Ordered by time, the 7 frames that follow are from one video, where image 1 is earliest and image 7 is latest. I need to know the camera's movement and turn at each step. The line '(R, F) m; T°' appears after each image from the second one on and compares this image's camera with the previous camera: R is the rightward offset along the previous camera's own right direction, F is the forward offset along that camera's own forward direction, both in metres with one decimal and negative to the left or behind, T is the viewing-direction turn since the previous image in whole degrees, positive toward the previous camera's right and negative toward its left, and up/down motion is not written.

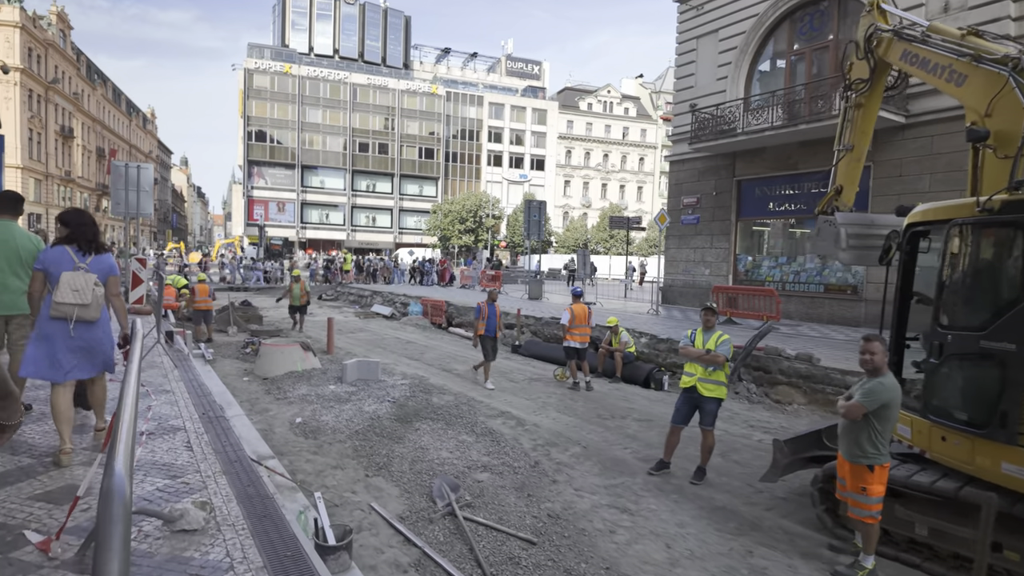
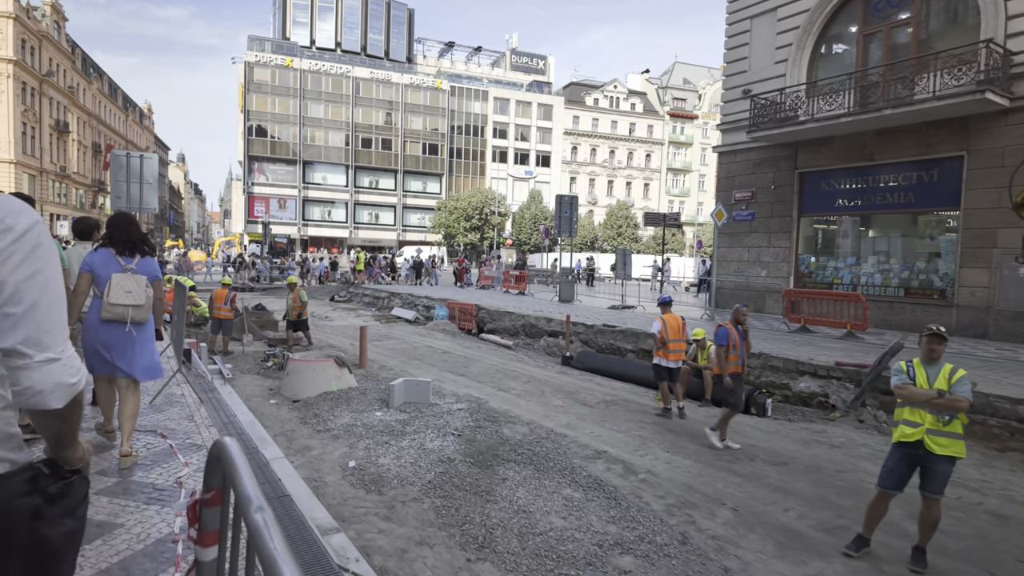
(-1.1, +1.5) m; 0°
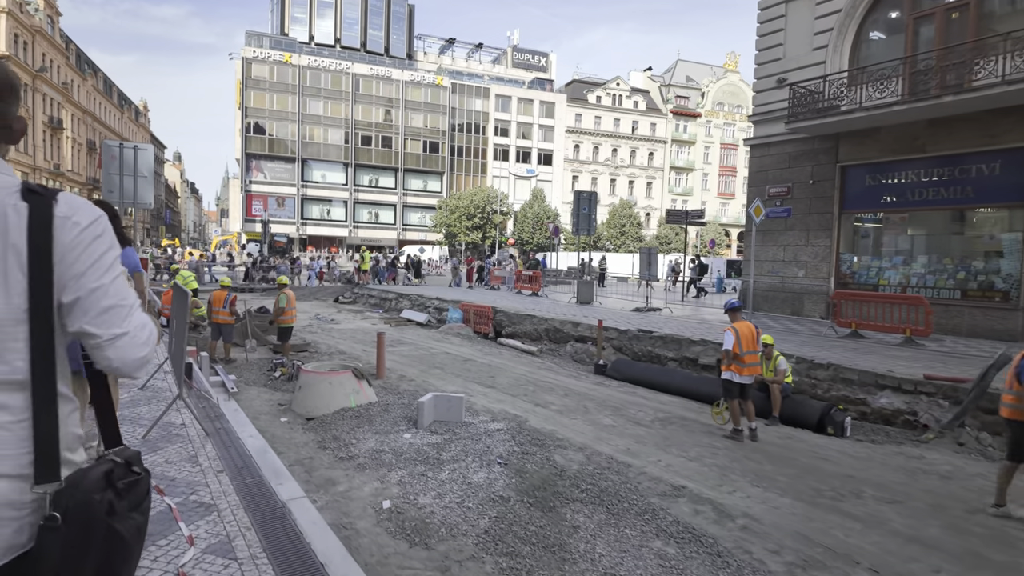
(-0.6, +1.0) m; 0°
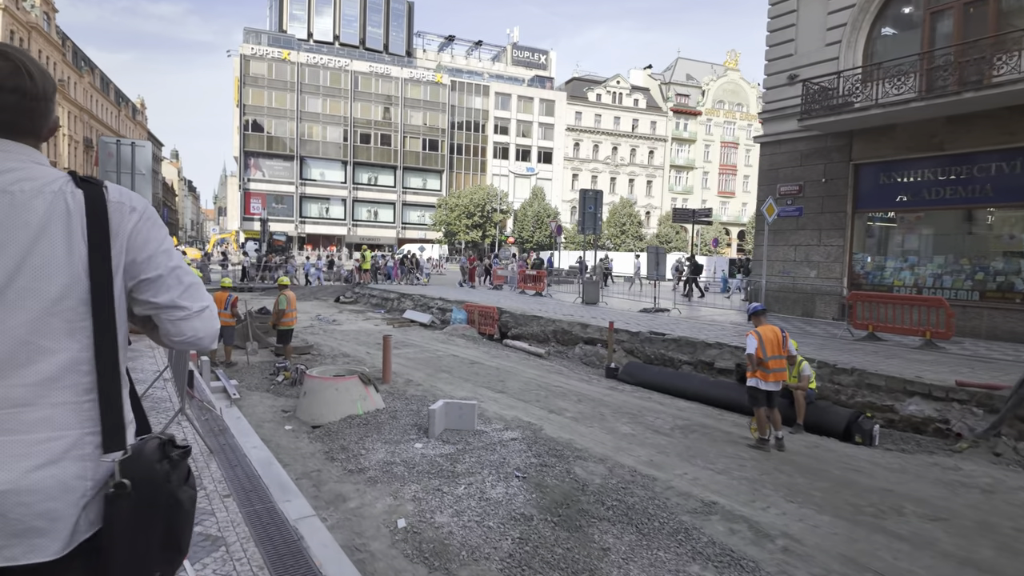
(-0.2, +0.3) m; 0°
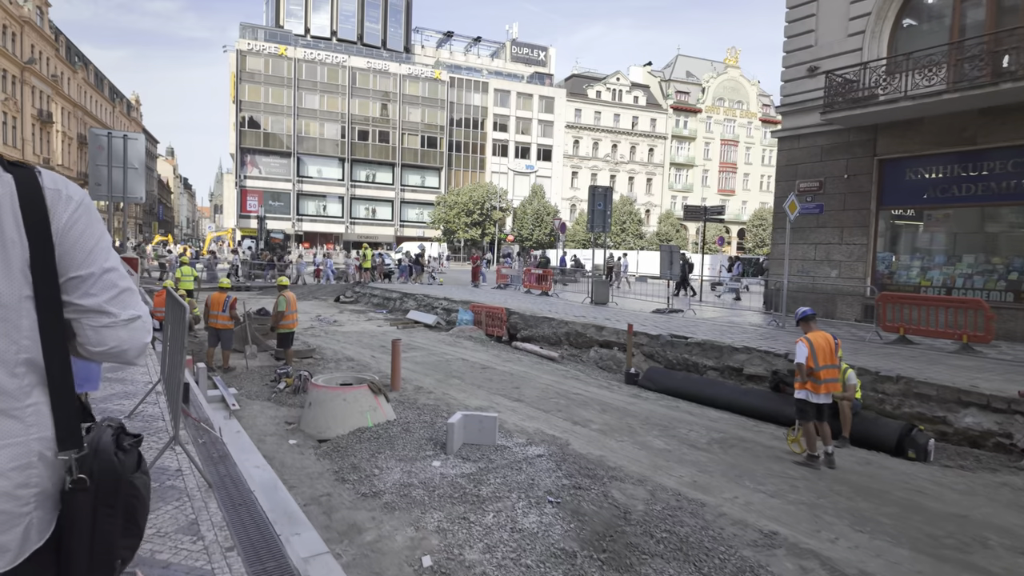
(-0.3, +0.6) m; 0°
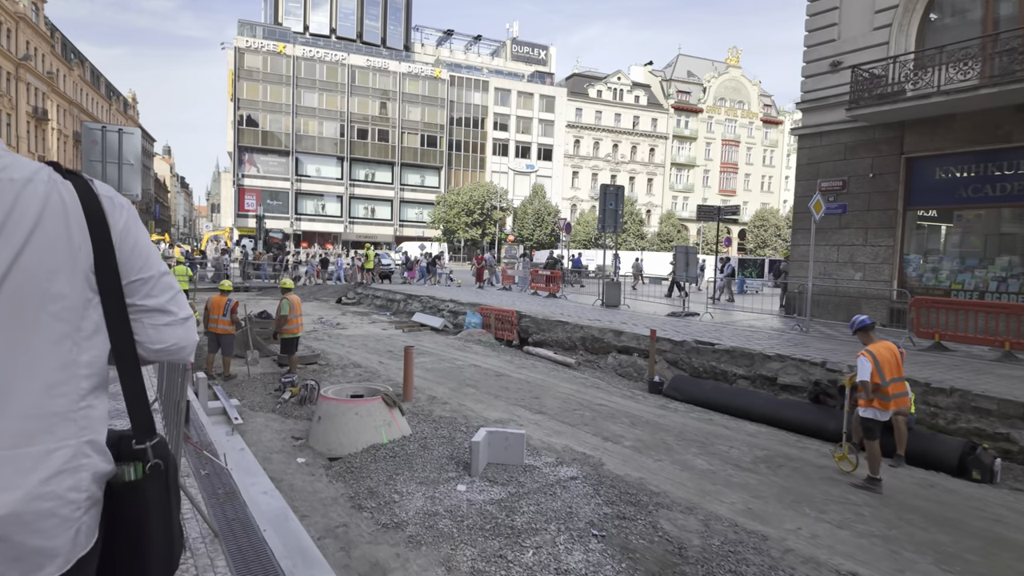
(-0.3, +0.6) m; 0°
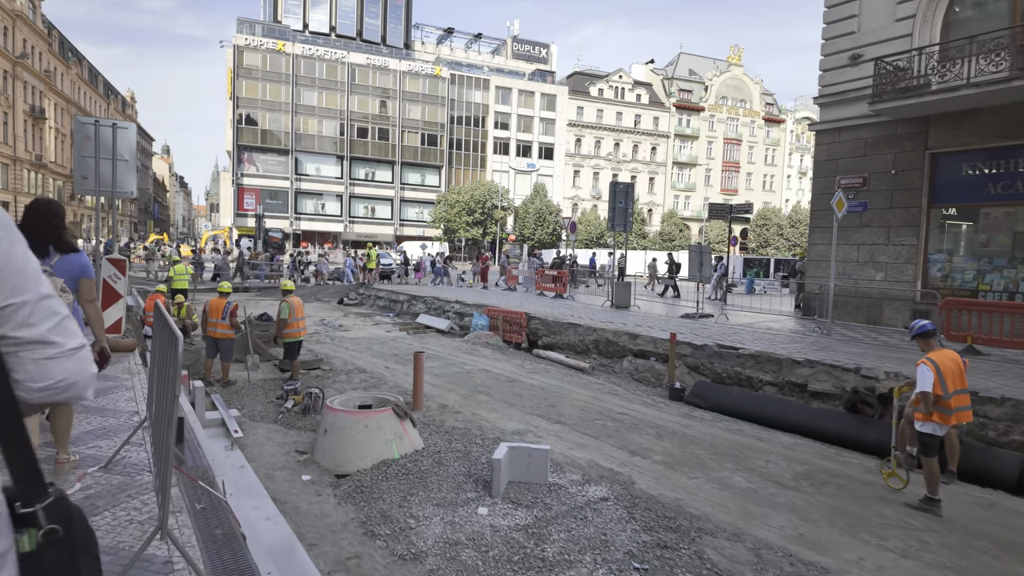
(-0.2, +0.5) m; 0°
